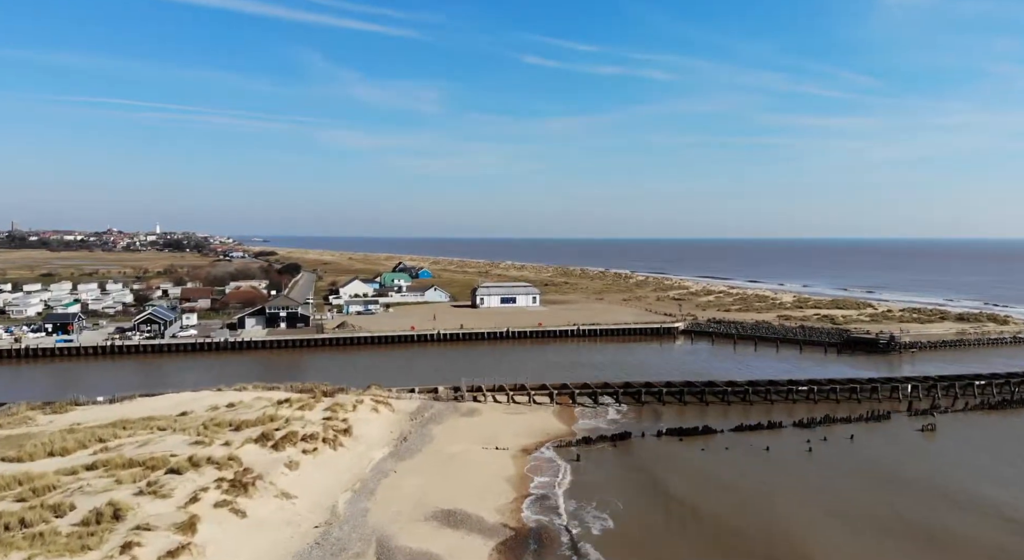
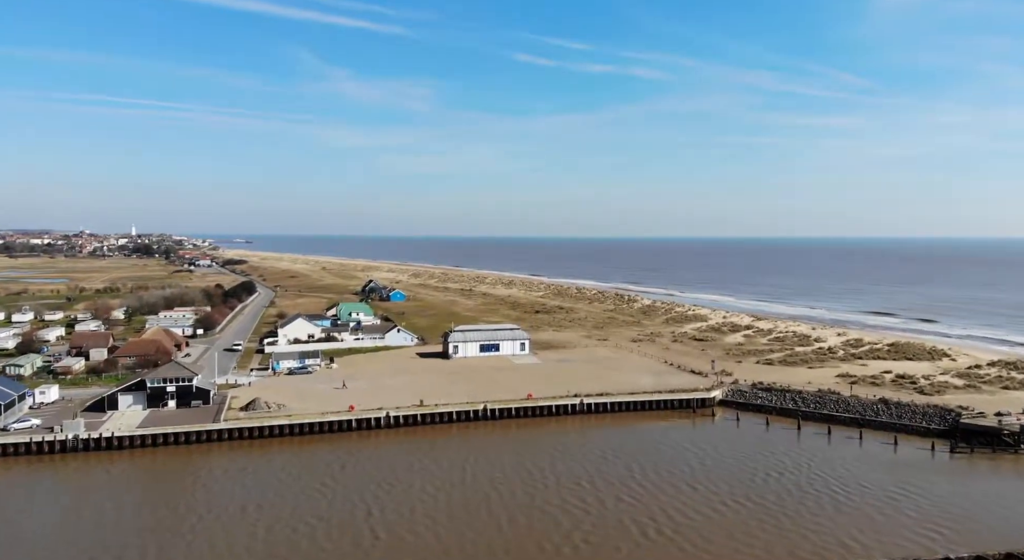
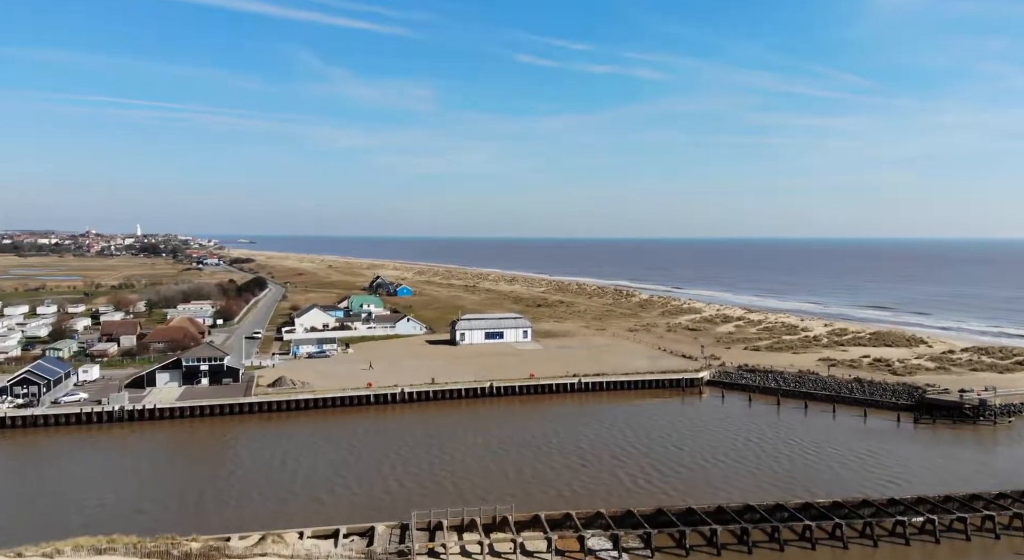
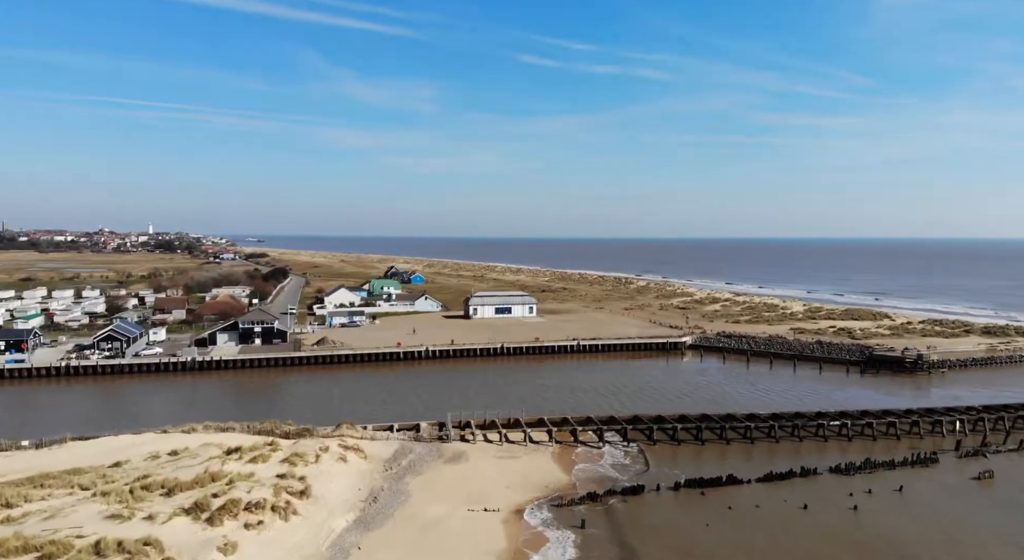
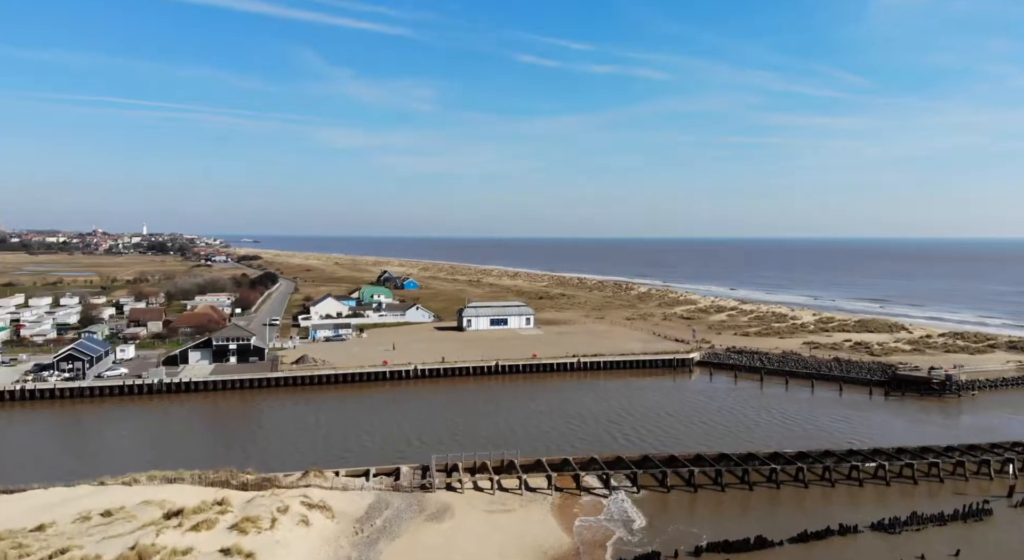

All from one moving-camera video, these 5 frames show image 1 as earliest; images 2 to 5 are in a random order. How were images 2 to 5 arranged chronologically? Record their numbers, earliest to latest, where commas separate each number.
4, 5, 3, 2
